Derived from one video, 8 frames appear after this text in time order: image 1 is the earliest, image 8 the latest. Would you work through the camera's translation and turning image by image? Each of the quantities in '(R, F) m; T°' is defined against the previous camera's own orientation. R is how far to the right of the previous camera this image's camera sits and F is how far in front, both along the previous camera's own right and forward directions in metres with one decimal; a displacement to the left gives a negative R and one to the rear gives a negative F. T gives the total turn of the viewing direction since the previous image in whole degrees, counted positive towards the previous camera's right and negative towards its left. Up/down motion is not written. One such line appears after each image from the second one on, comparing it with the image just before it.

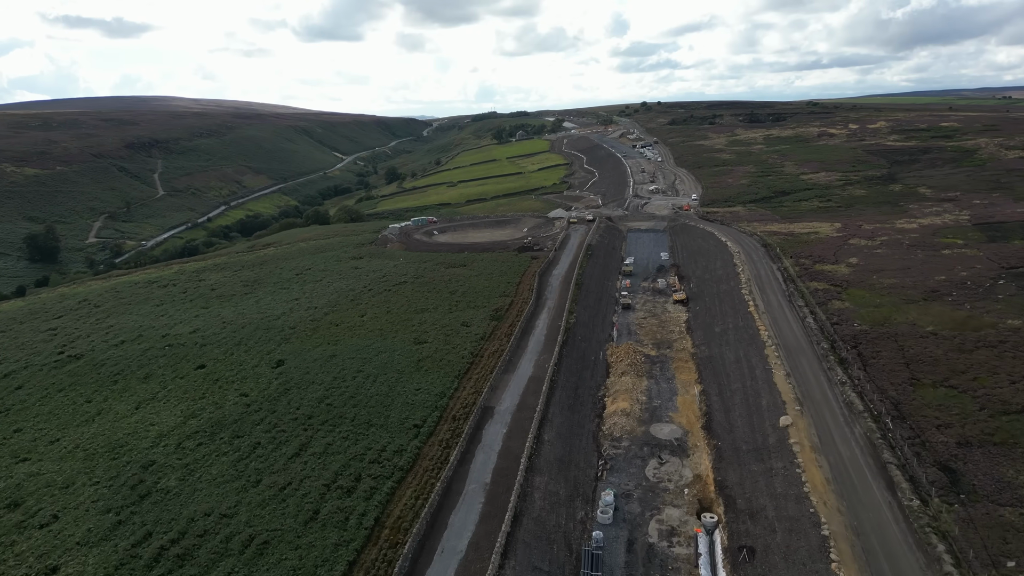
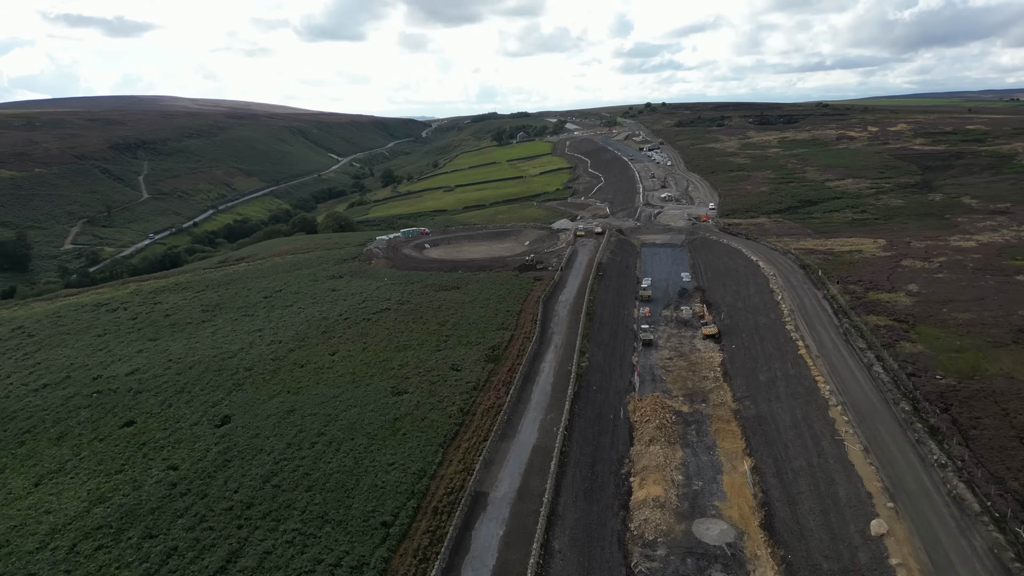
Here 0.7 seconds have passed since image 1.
(0.0, +9.2) m; 0°
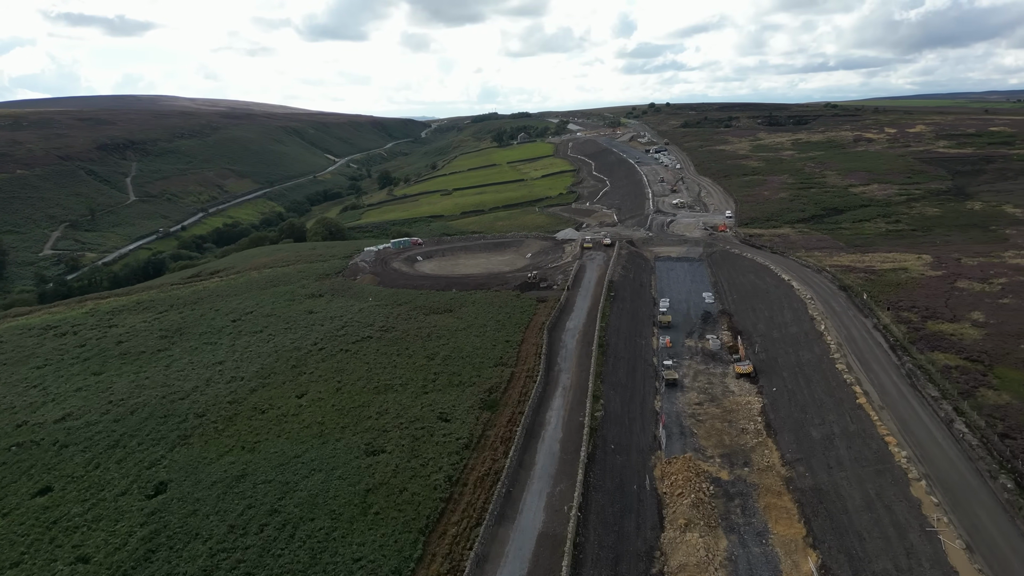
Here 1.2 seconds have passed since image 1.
(0.0, +7.3) m; 0°
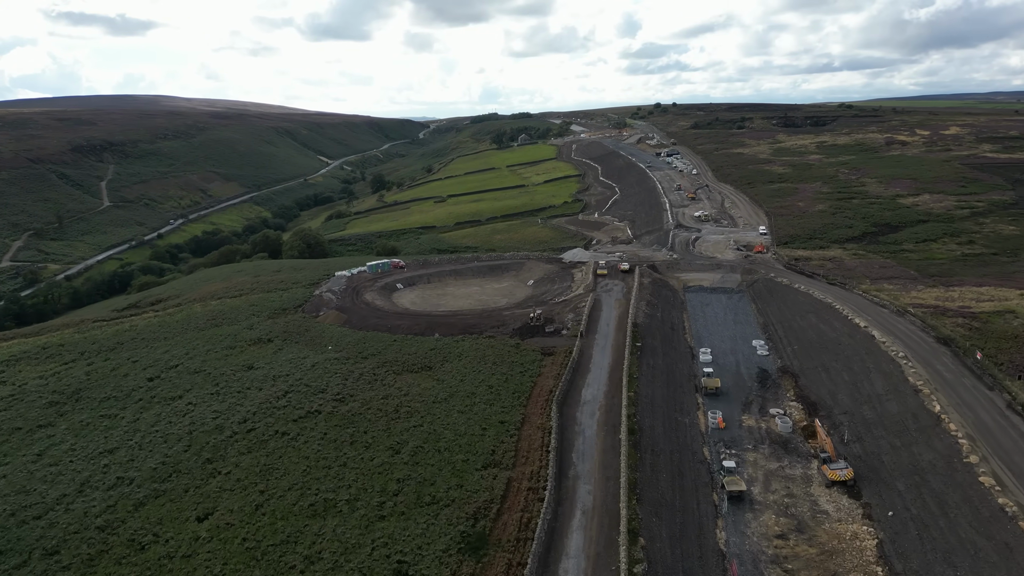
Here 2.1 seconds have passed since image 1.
(+0.2, +12.5) m; 0°
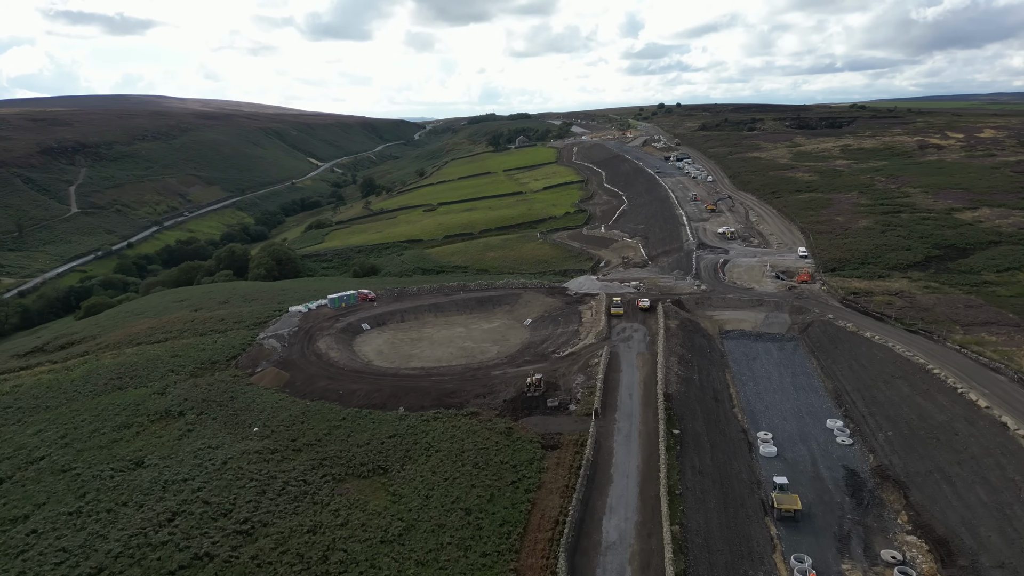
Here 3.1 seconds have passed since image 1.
(+0.4, +12.0) m; 0°
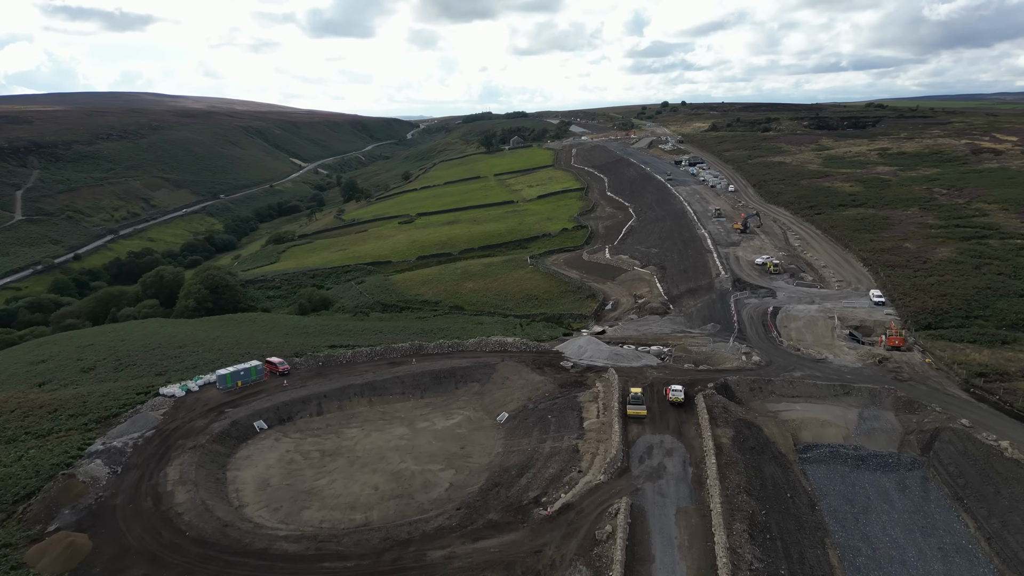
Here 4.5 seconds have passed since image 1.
(+1.4, +16.6) m; 0°
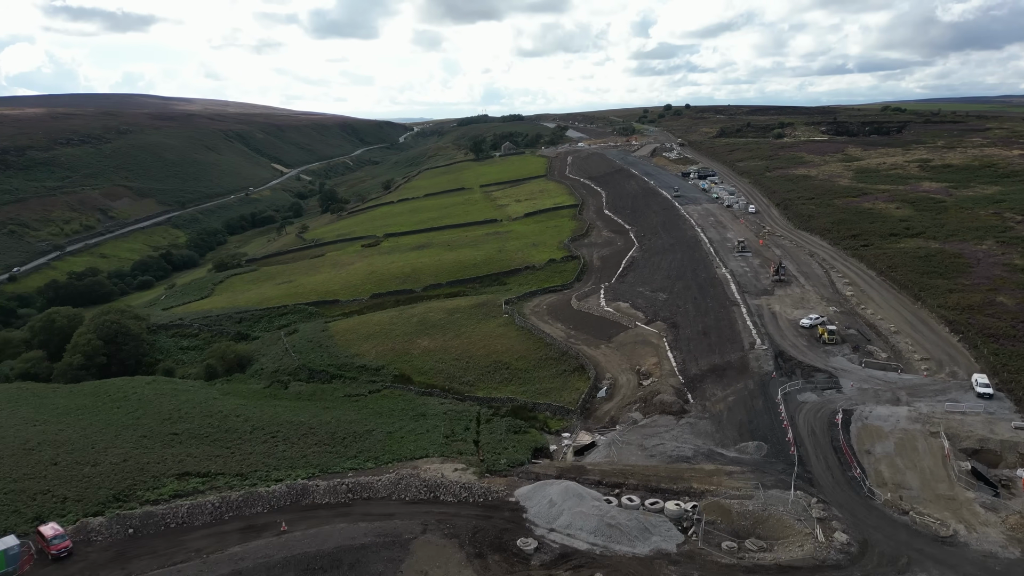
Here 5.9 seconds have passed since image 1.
(+2.3, +15.5) m; 0°
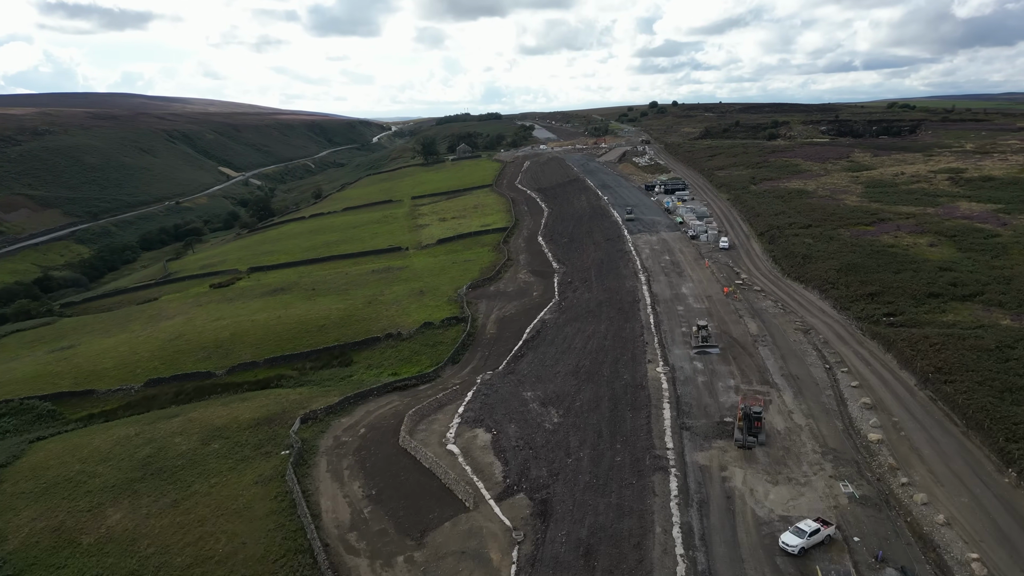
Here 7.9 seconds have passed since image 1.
(+9.3, +23.5) m; 0°
